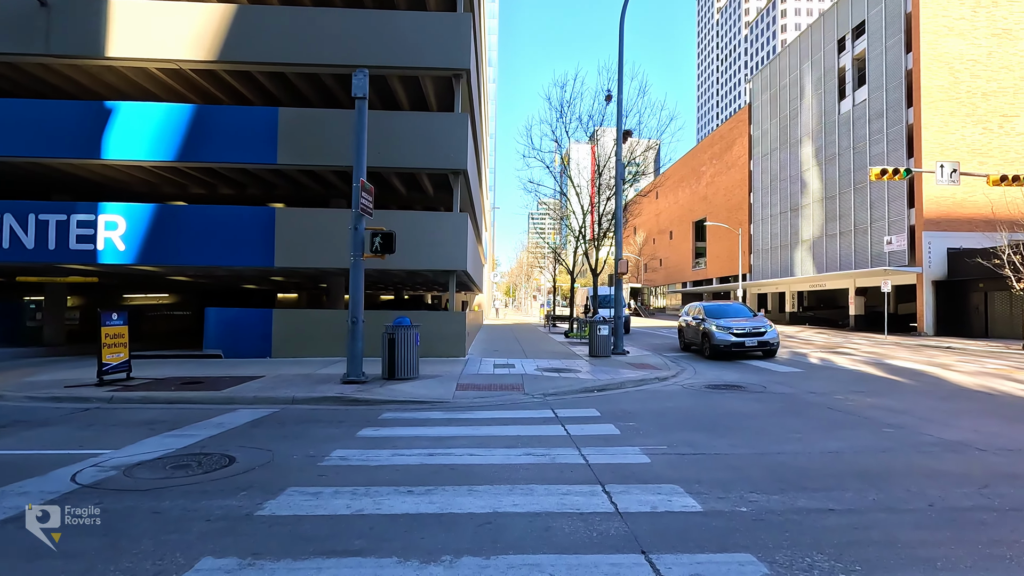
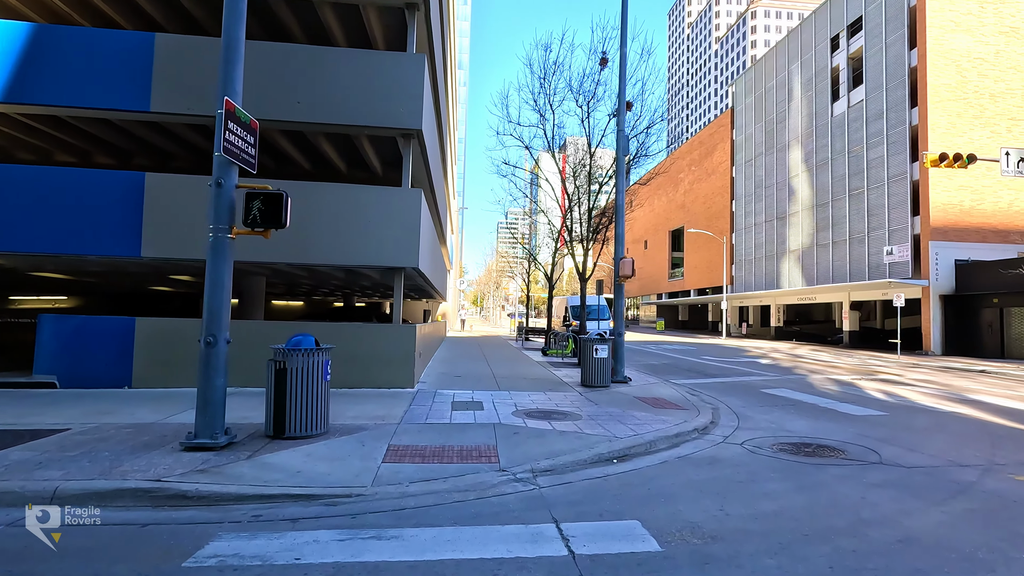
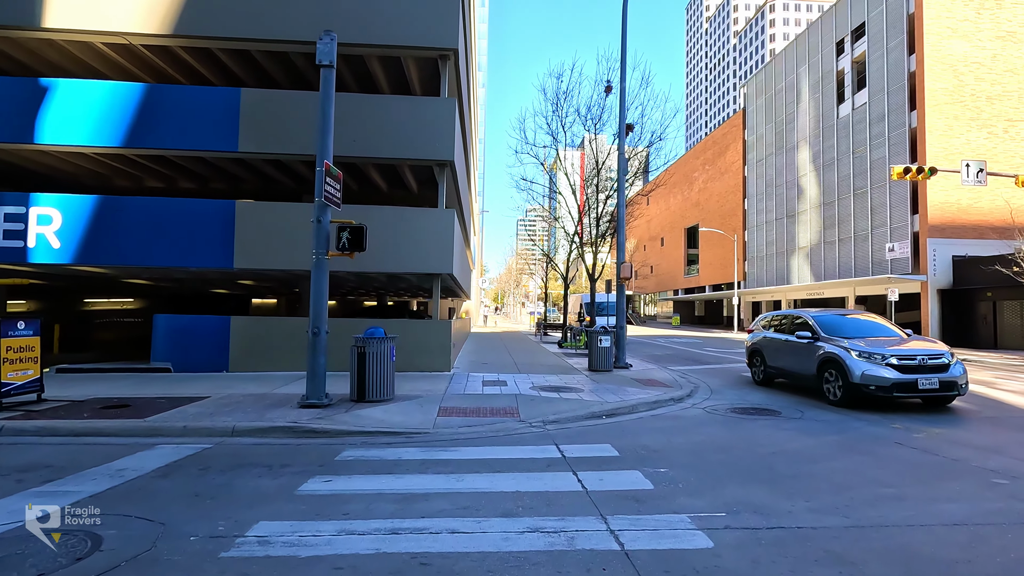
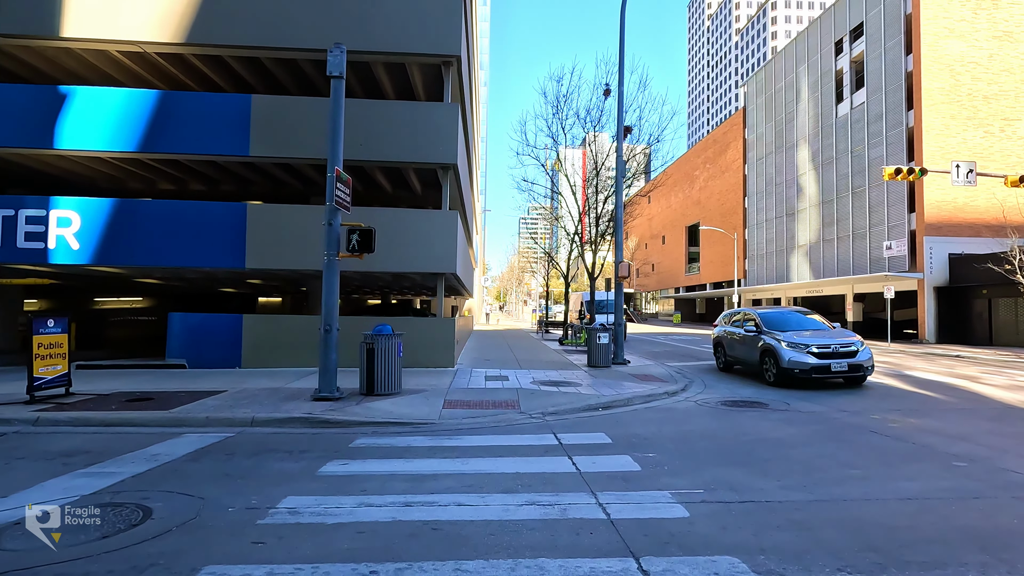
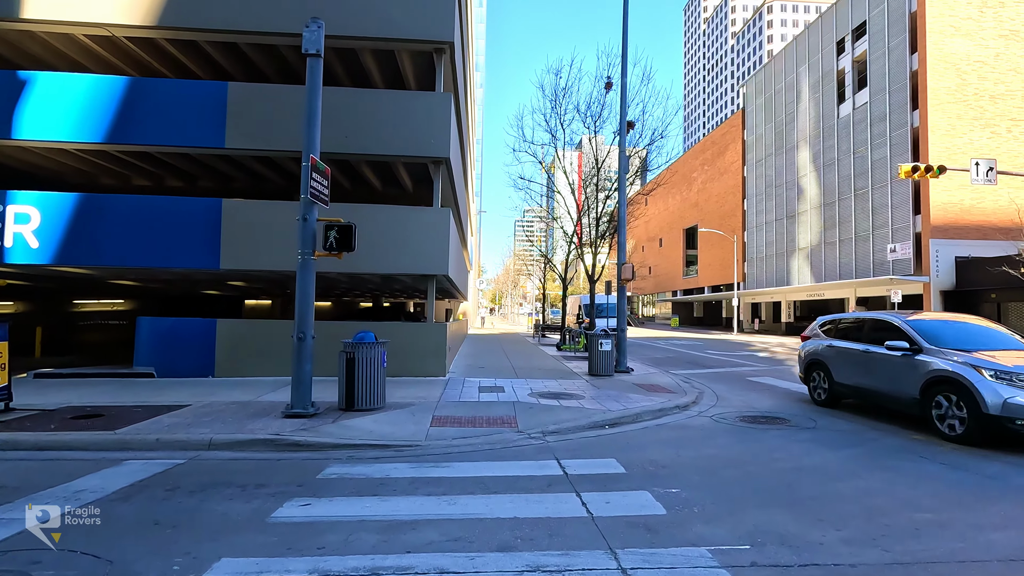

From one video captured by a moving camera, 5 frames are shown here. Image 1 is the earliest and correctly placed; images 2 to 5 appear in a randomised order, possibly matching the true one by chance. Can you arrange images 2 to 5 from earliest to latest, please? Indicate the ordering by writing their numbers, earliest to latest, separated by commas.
4, 3, 5, 2
